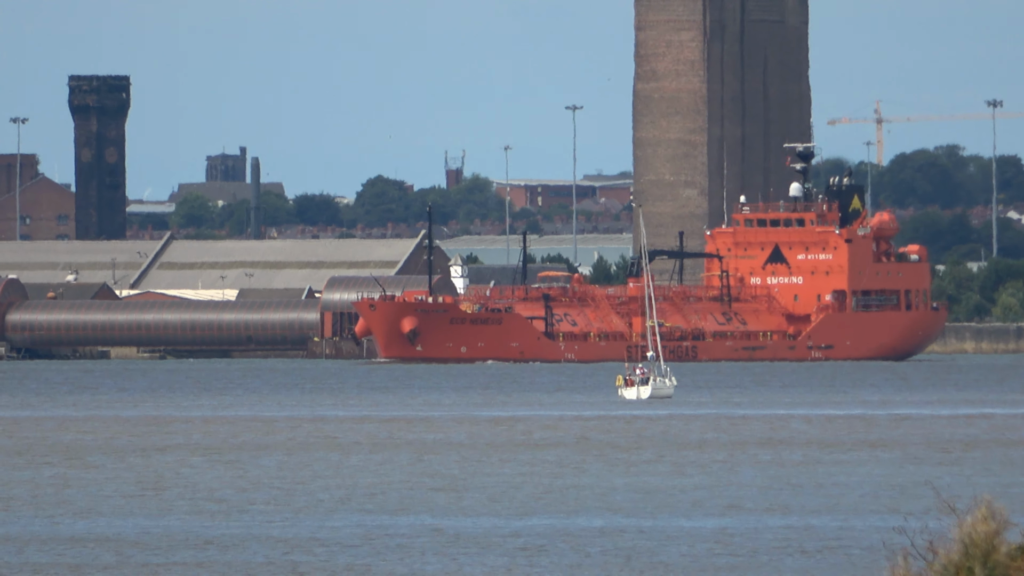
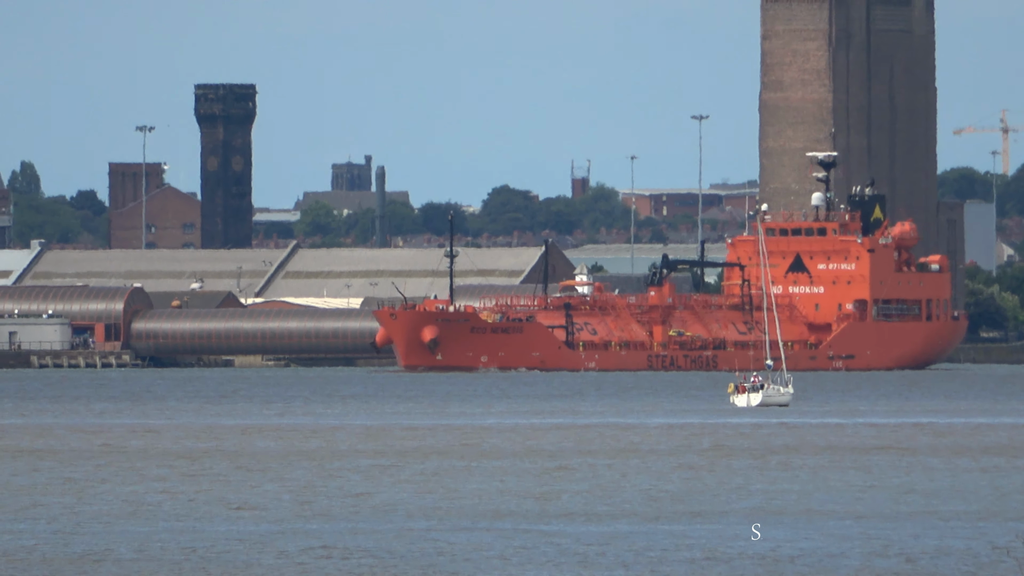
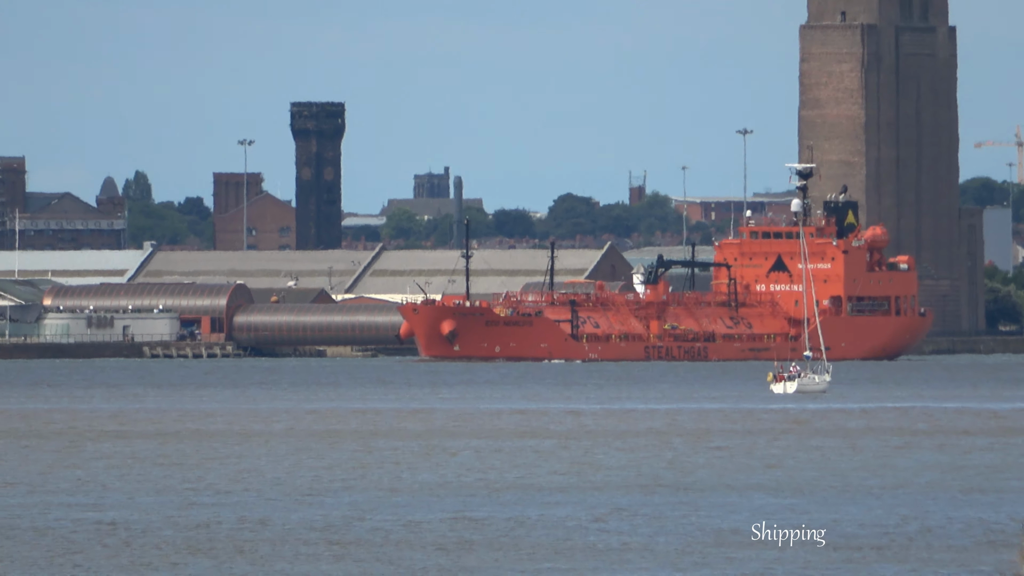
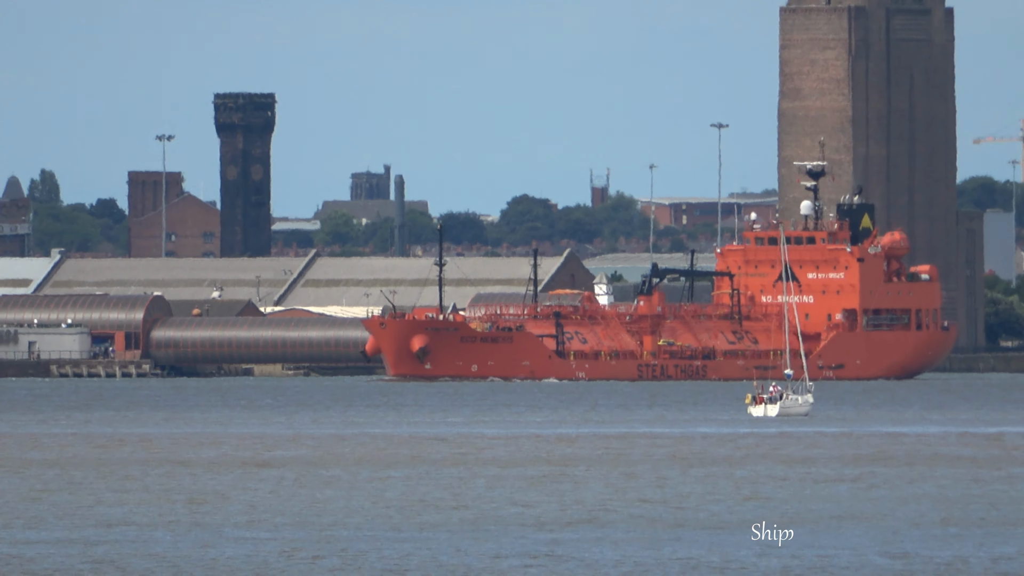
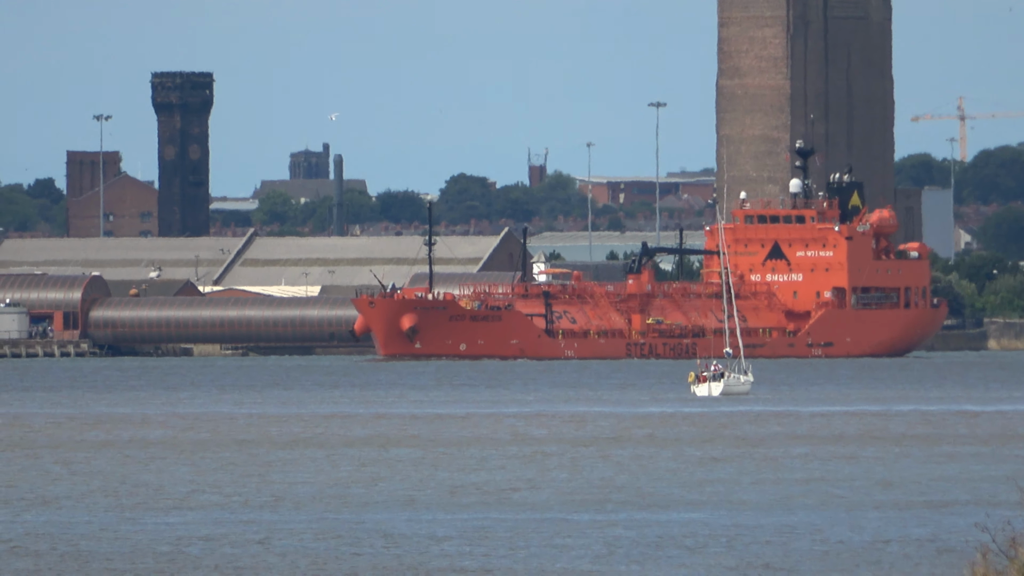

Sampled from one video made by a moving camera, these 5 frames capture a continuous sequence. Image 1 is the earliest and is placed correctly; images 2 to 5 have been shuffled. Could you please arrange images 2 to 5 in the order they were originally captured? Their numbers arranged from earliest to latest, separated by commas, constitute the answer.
5, 2, 4, 3
